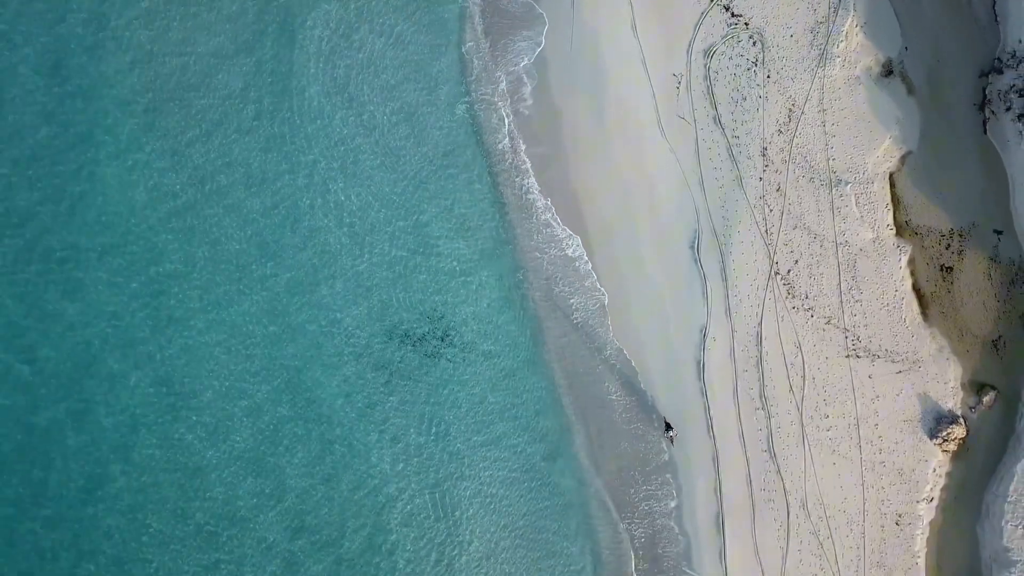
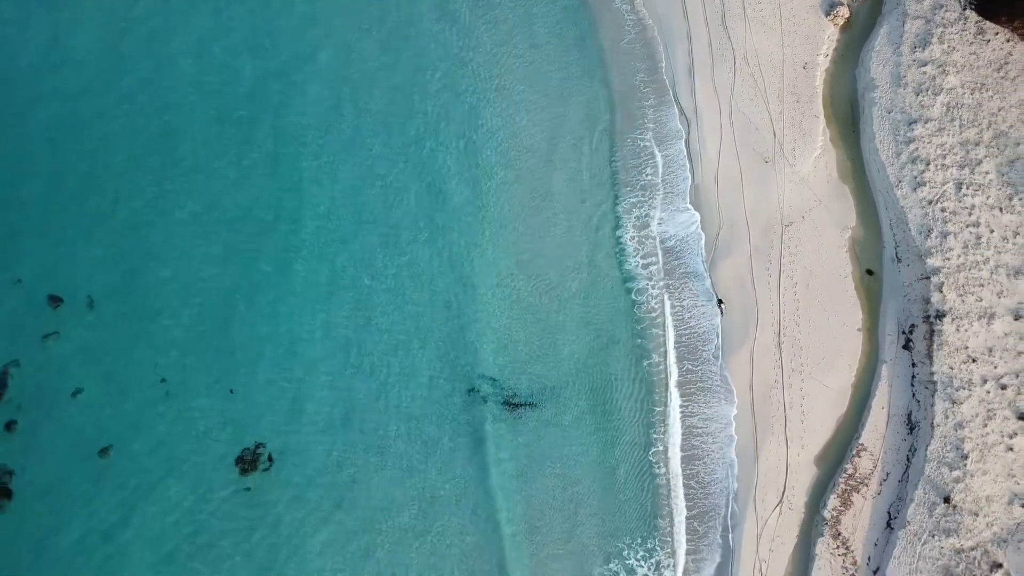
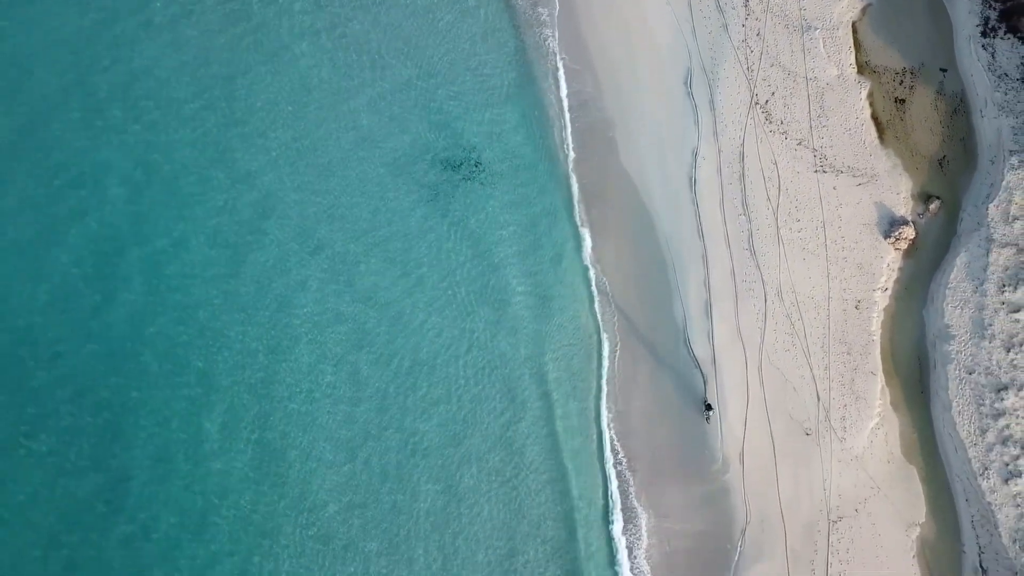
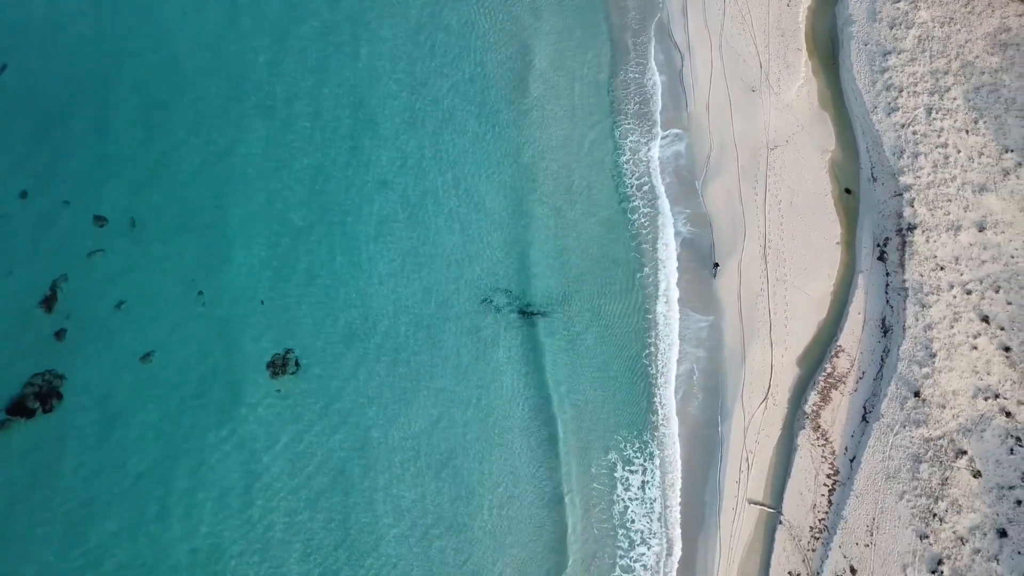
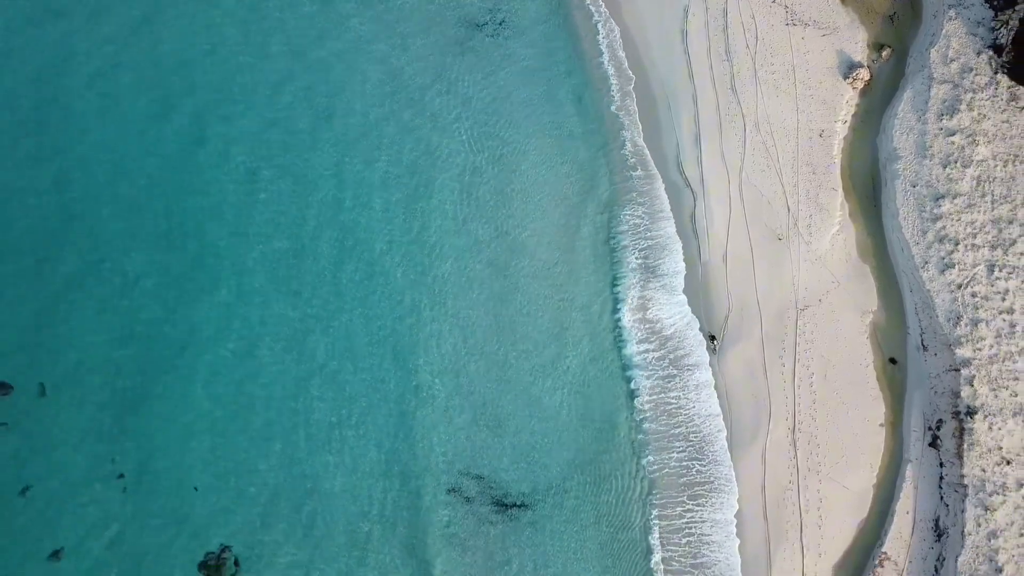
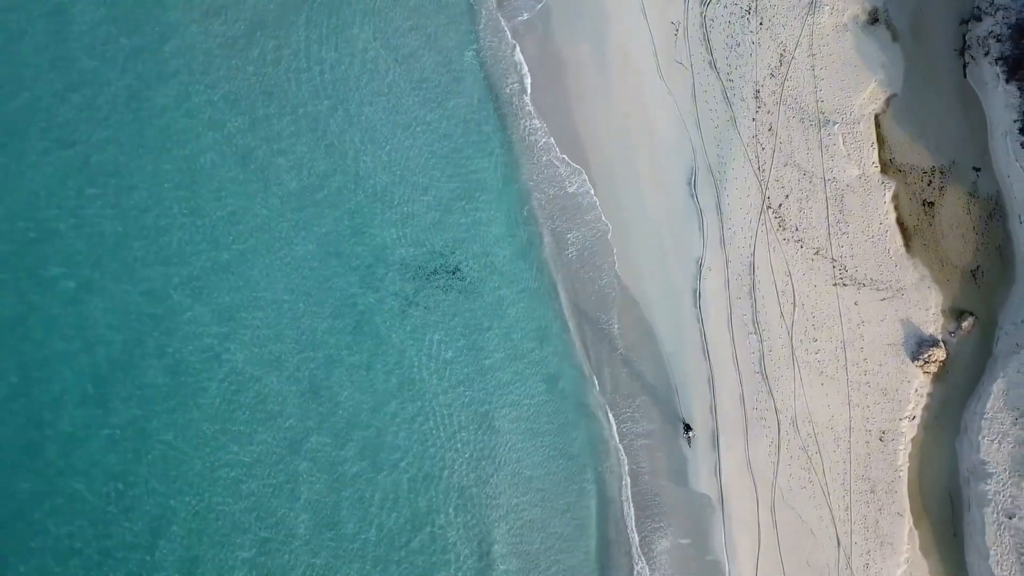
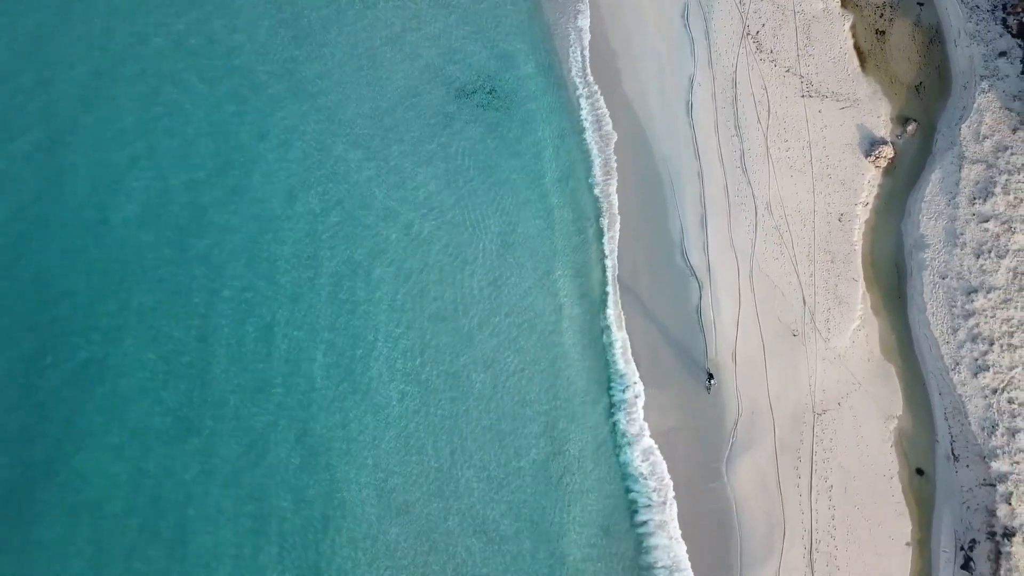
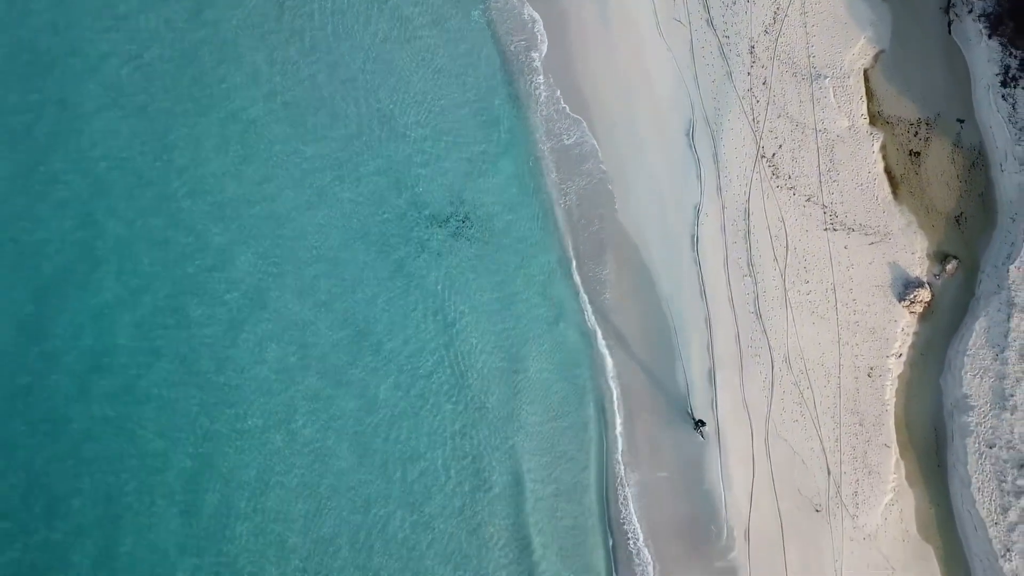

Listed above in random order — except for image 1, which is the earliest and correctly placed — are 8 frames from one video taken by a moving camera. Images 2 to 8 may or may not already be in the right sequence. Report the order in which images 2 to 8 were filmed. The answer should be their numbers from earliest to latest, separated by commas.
6, 8, 3, 7, 5, 2, 4
